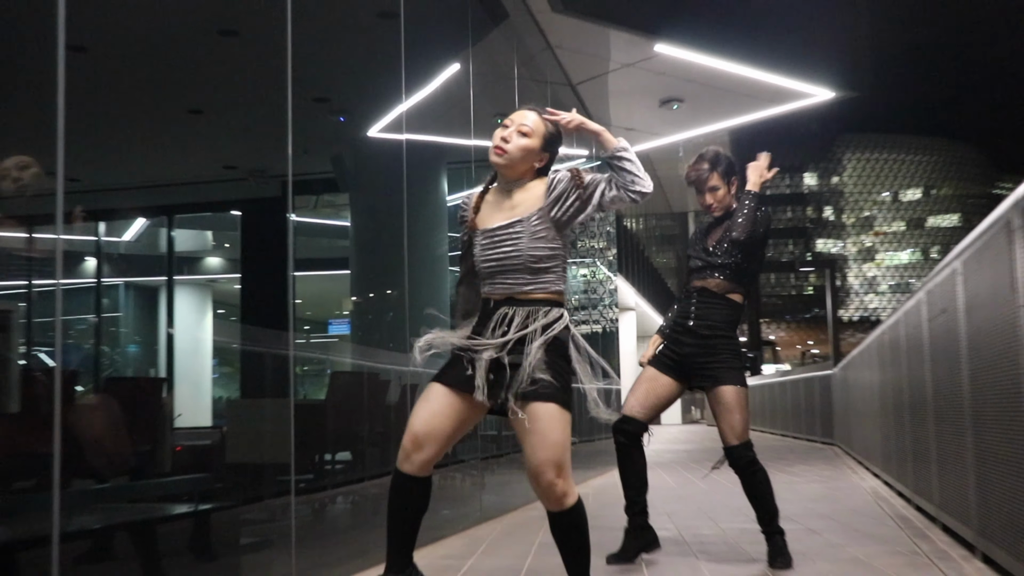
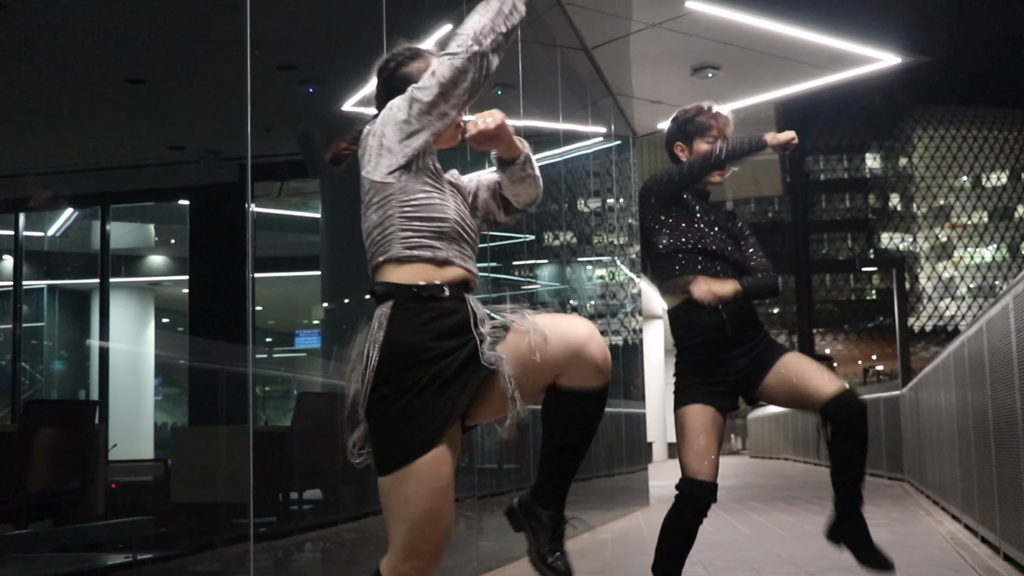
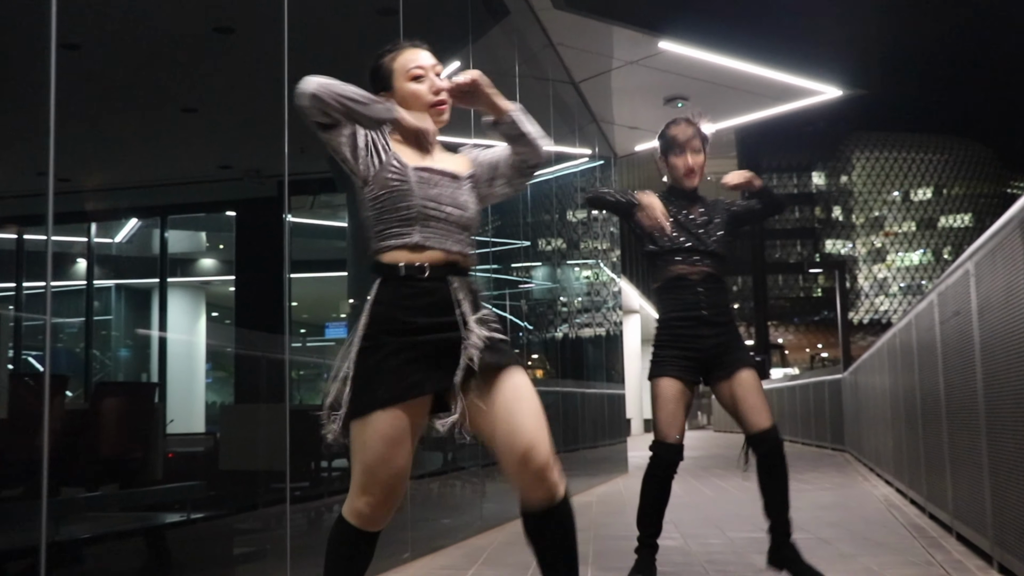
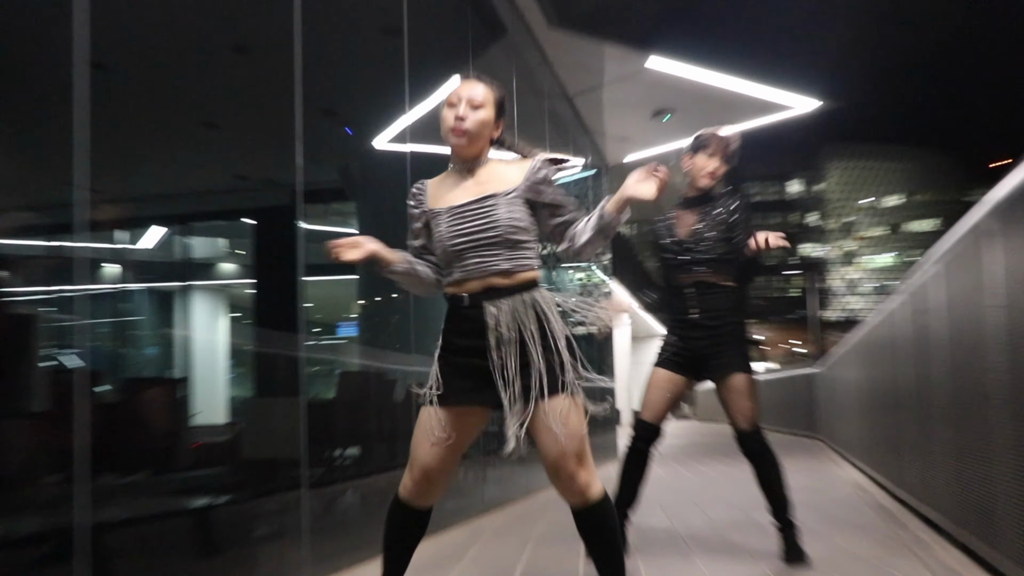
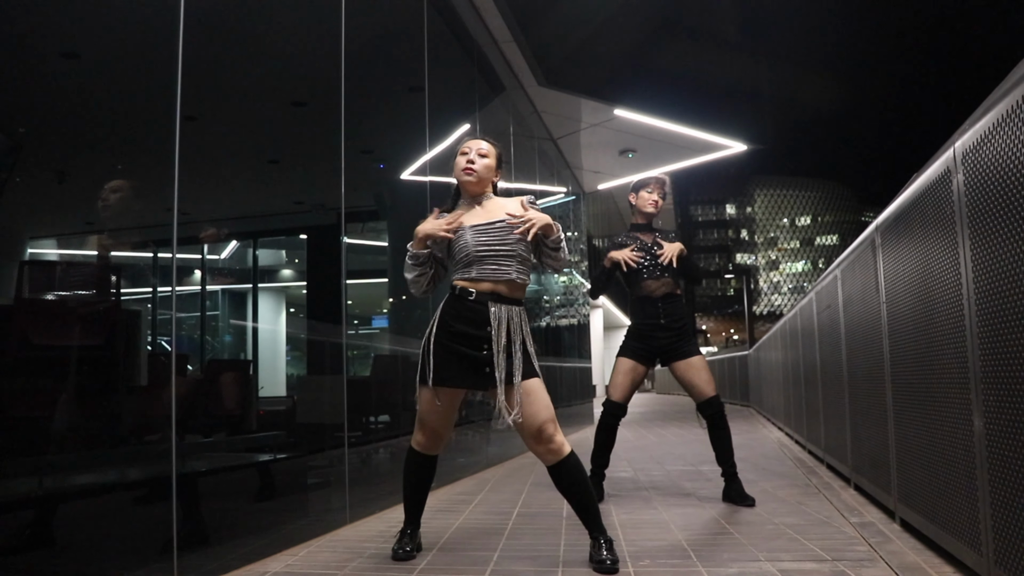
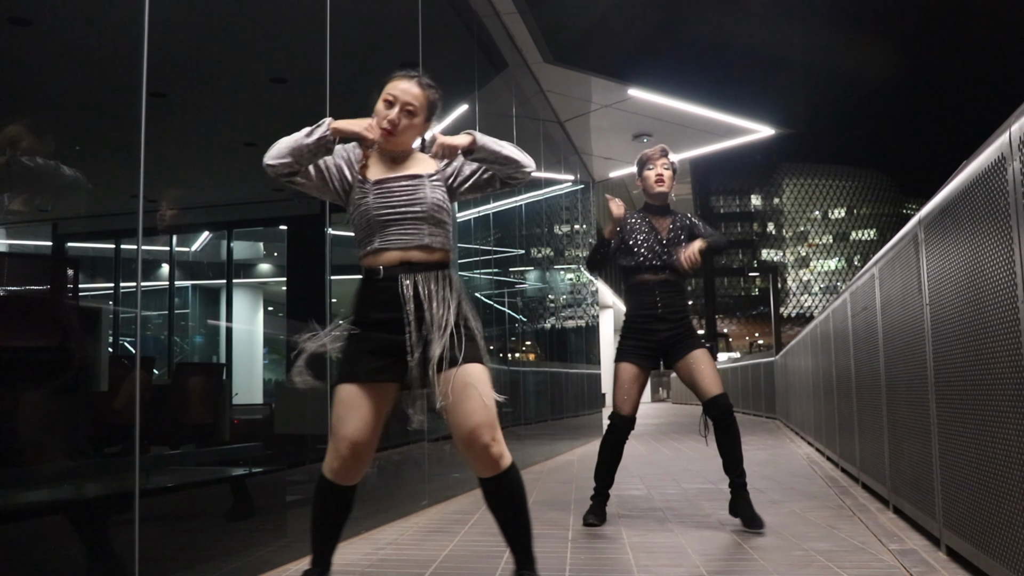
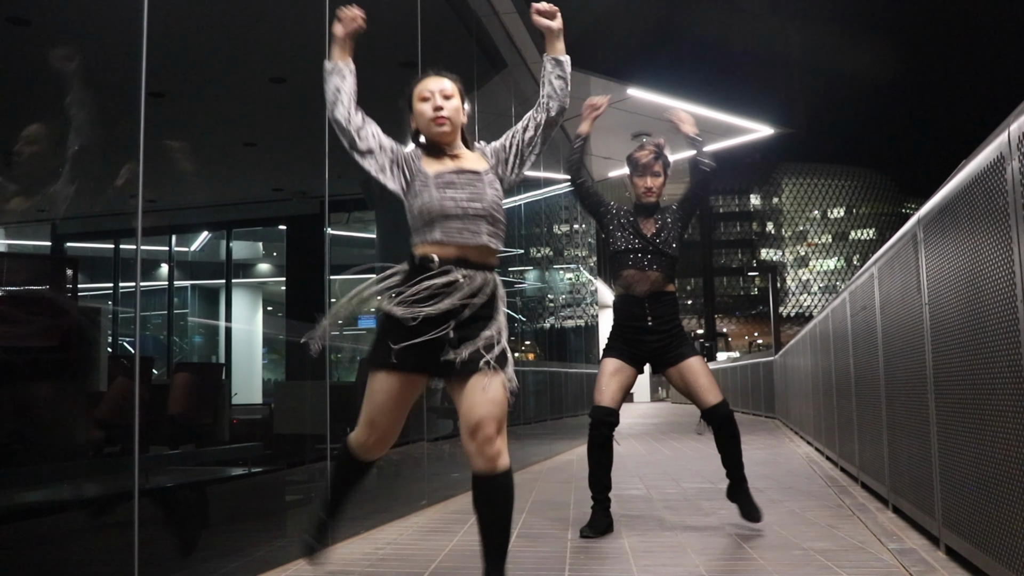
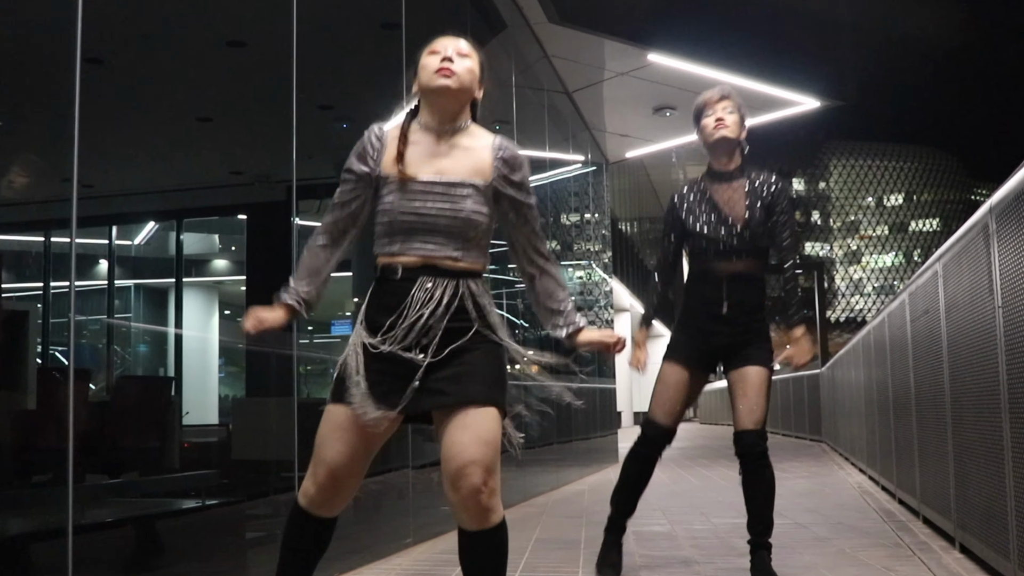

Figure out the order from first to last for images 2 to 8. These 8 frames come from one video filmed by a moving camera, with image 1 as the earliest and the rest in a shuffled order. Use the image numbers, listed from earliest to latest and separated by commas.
7, 8, 6, 3, 2, 4, 5
